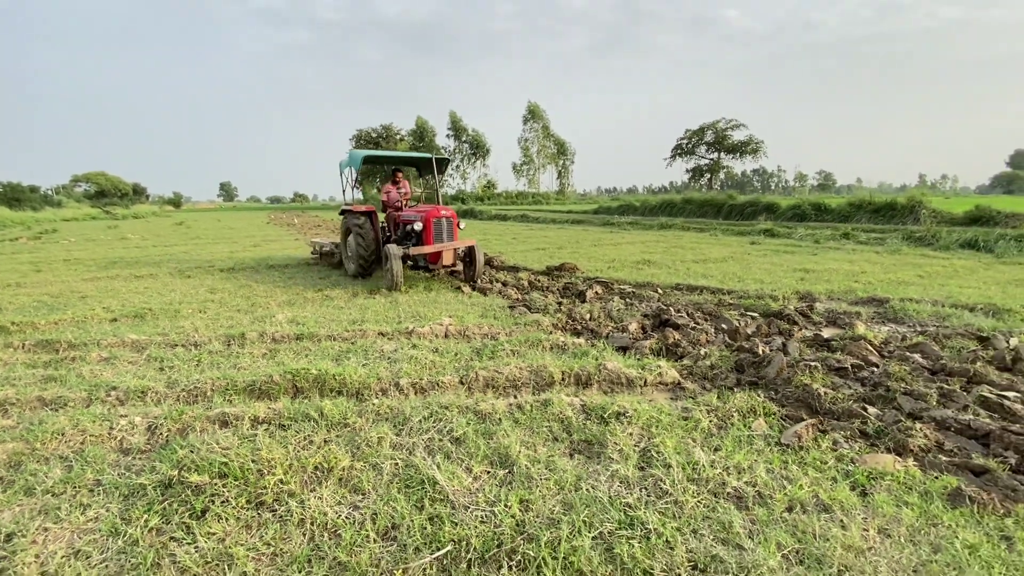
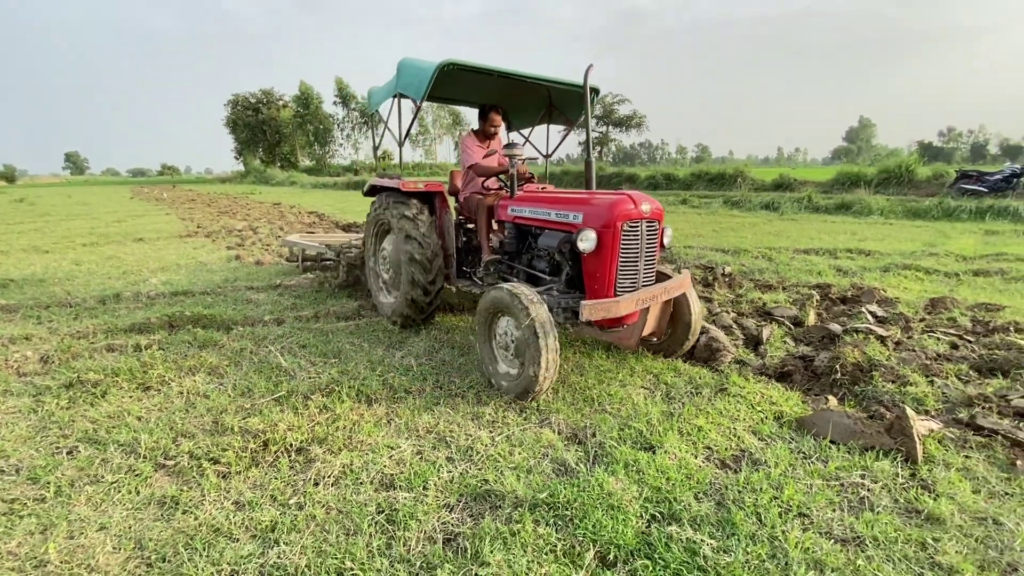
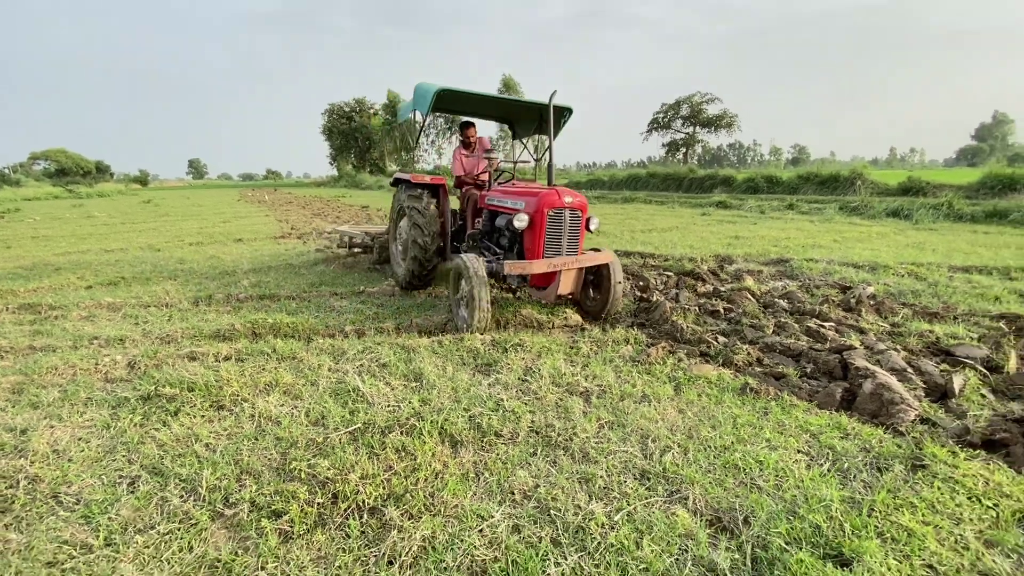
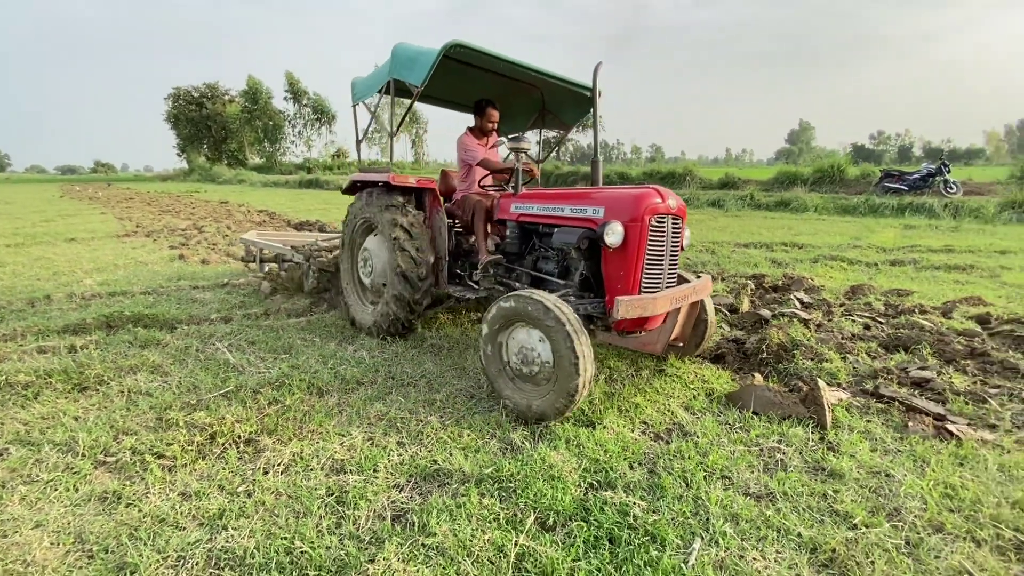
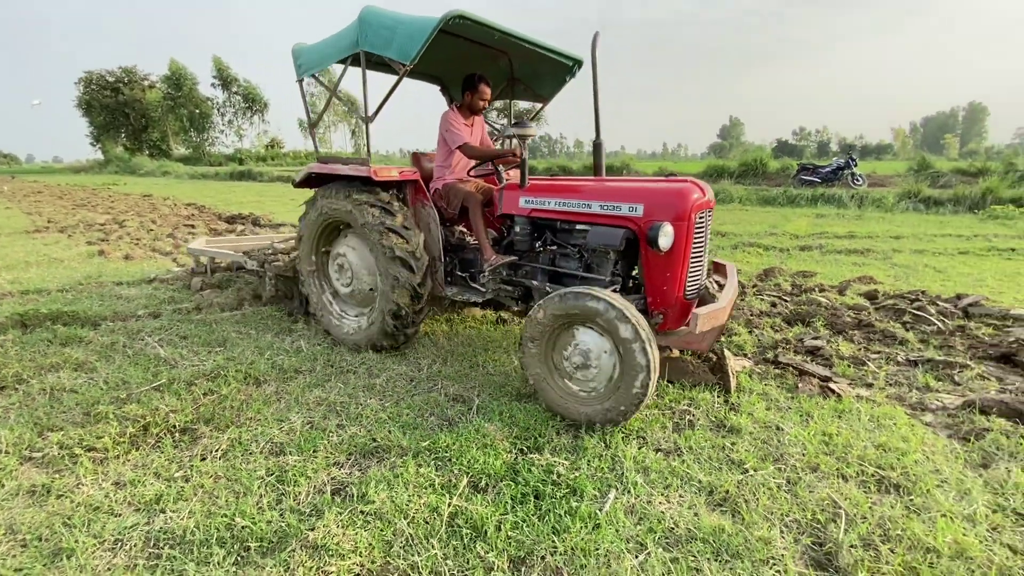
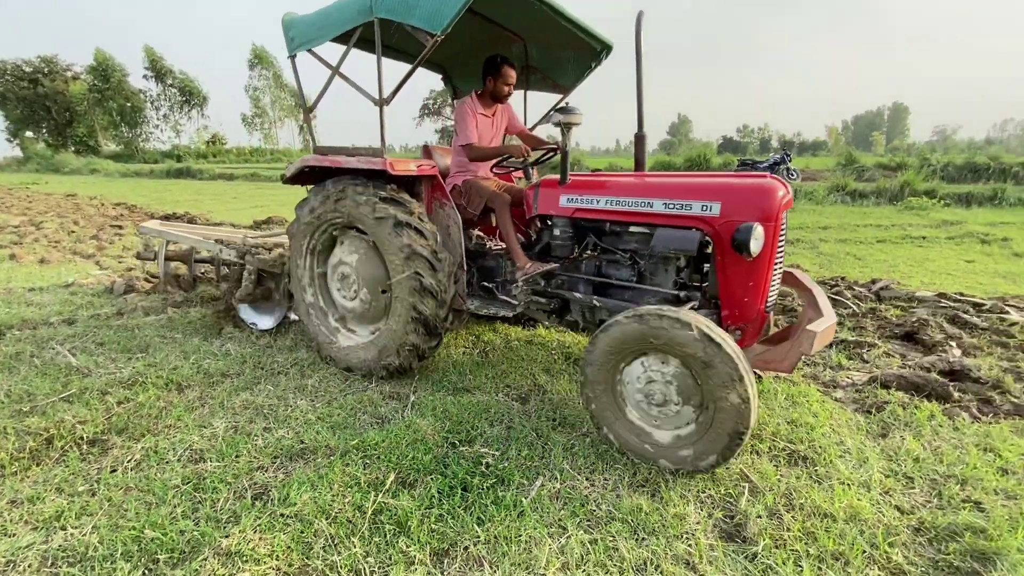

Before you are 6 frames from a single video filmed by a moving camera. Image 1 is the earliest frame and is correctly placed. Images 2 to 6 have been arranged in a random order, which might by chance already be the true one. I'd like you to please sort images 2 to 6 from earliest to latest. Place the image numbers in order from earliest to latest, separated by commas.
3, 2, 4, 5, 6
